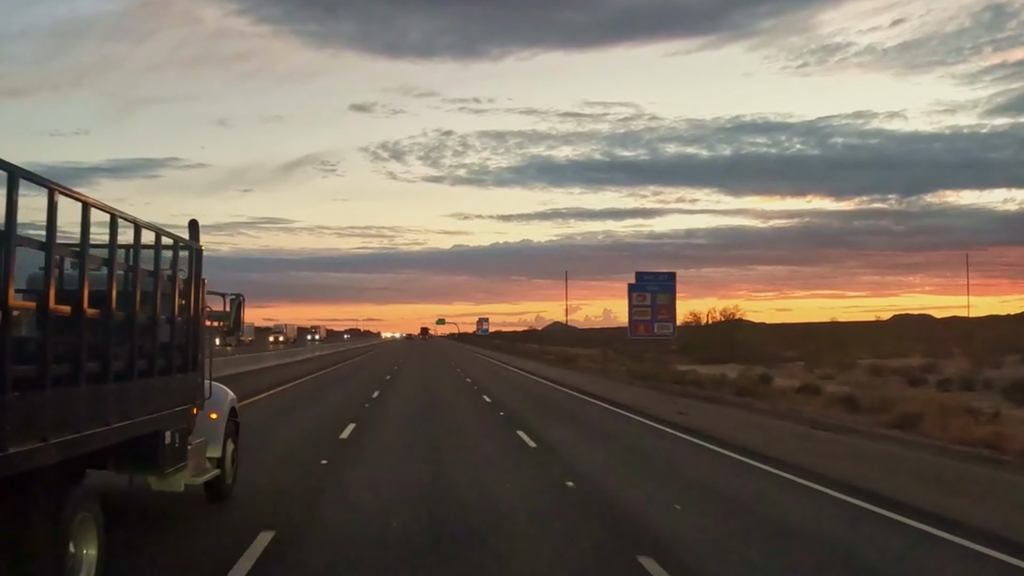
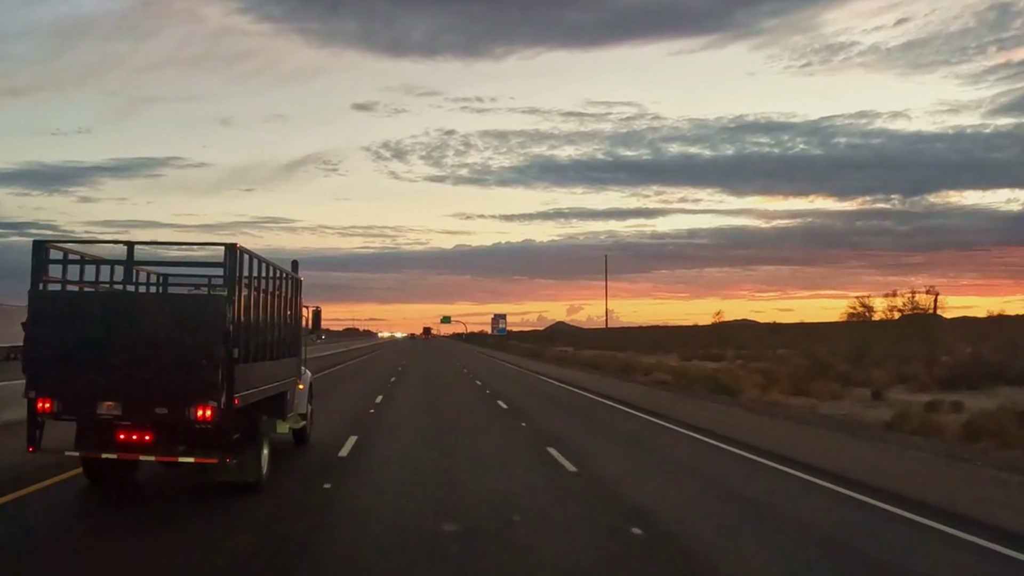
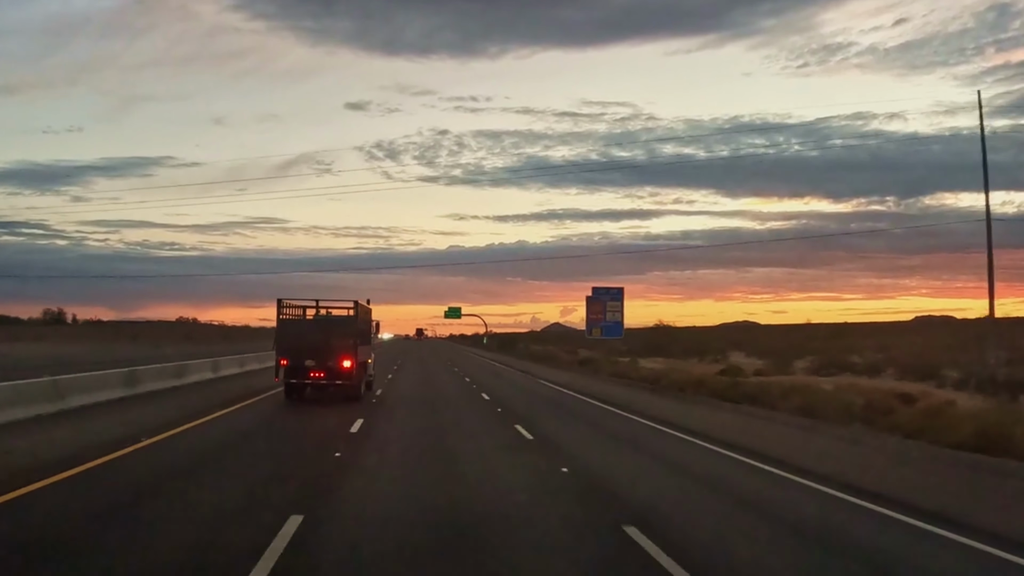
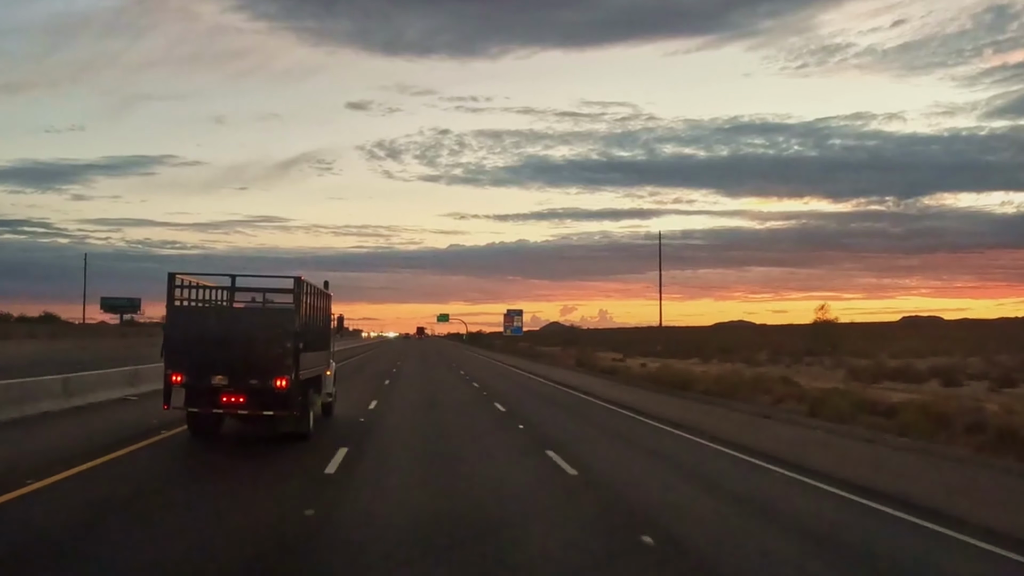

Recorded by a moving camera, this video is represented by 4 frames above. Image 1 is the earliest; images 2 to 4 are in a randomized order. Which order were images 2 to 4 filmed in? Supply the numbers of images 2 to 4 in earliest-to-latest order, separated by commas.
2, 4, 3
